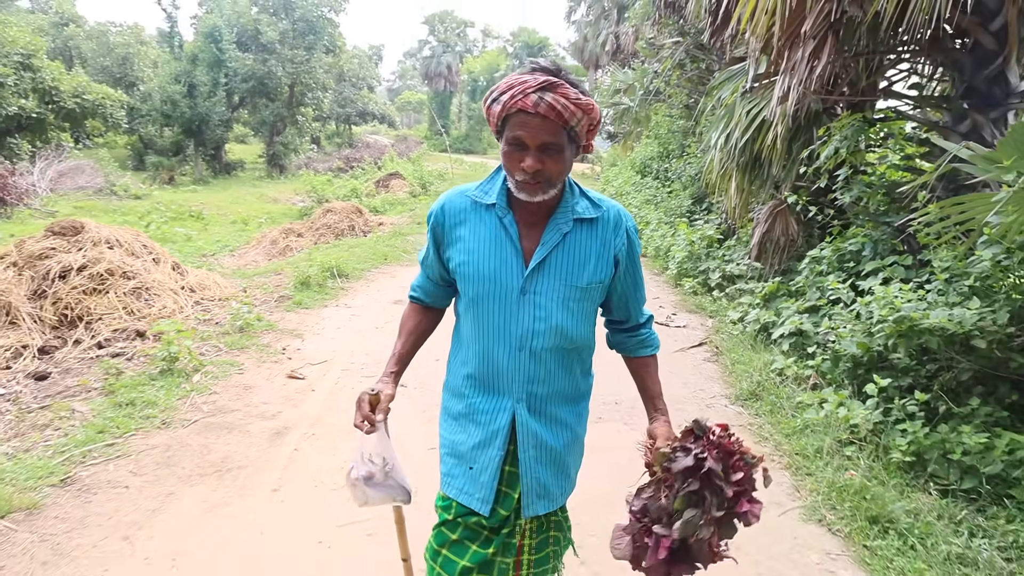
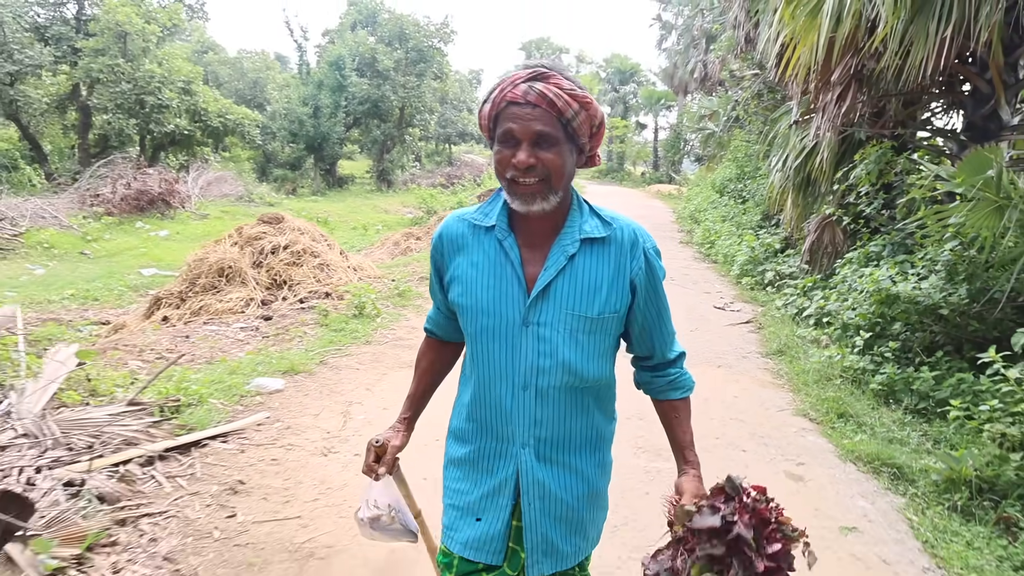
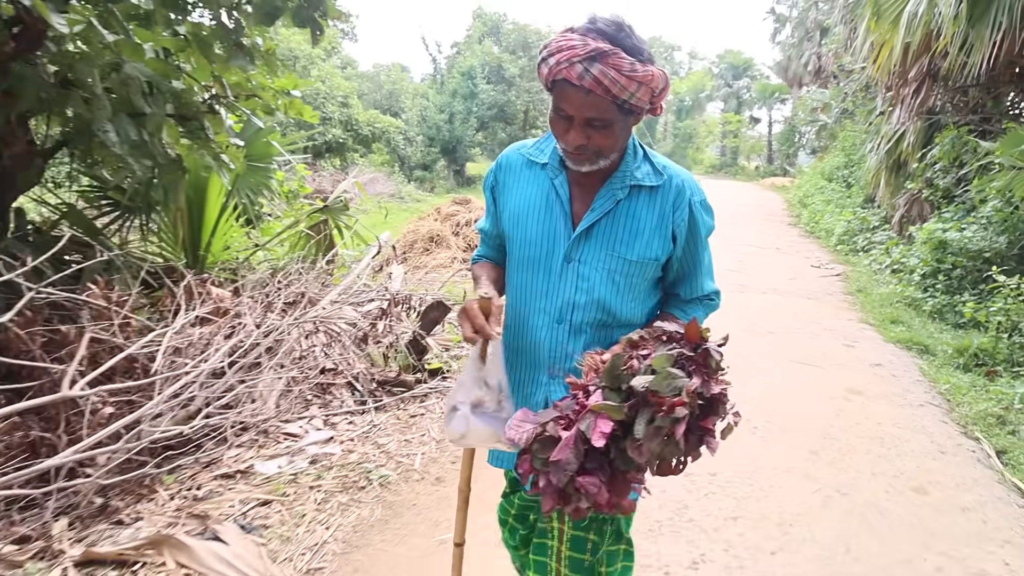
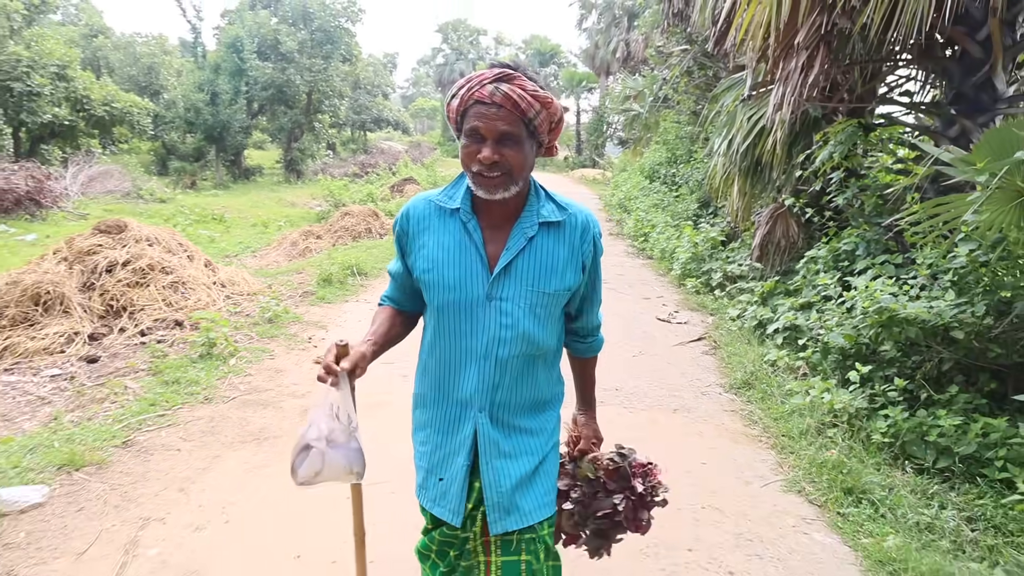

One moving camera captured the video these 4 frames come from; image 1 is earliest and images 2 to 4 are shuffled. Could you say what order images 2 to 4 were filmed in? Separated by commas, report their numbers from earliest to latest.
4, 2, 3
